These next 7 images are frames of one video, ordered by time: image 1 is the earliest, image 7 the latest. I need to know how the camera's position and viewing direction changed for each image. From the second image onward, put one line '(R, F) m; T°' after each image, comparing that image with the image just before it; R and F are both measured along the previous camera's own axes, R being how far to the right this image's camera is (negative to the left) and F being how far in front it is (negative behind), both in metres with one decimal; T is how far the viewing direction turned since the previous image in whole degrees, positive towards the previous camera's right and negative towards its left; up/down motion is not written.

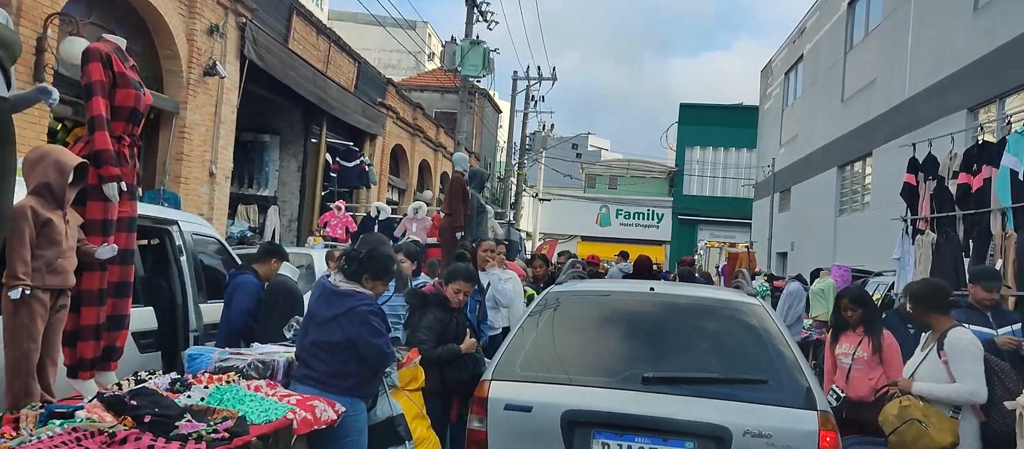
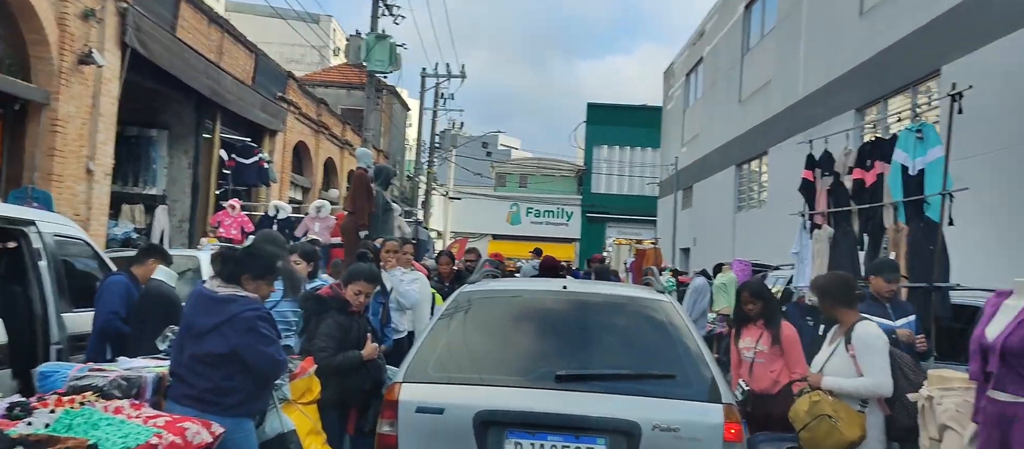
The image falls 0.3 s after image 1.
(+0.1, +0.3) m; +7°
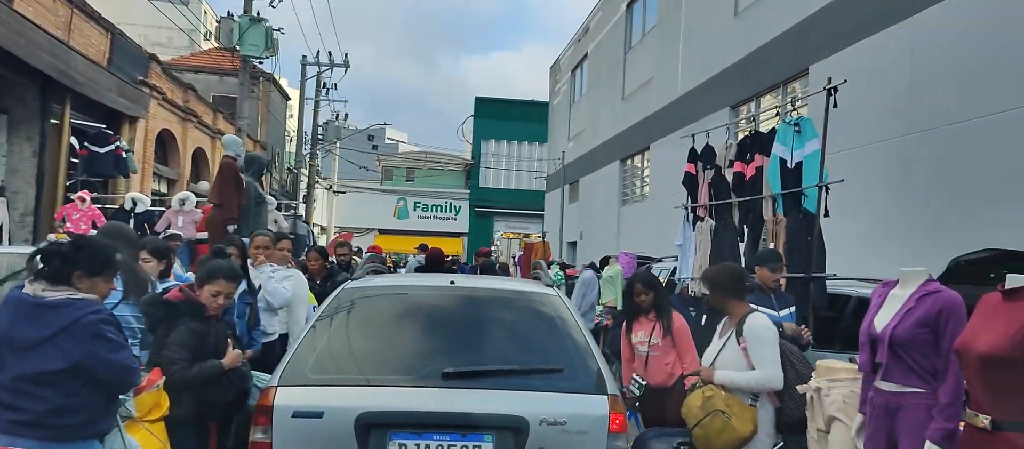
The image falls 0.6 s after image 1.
(0.0, +0.3) m; +9°
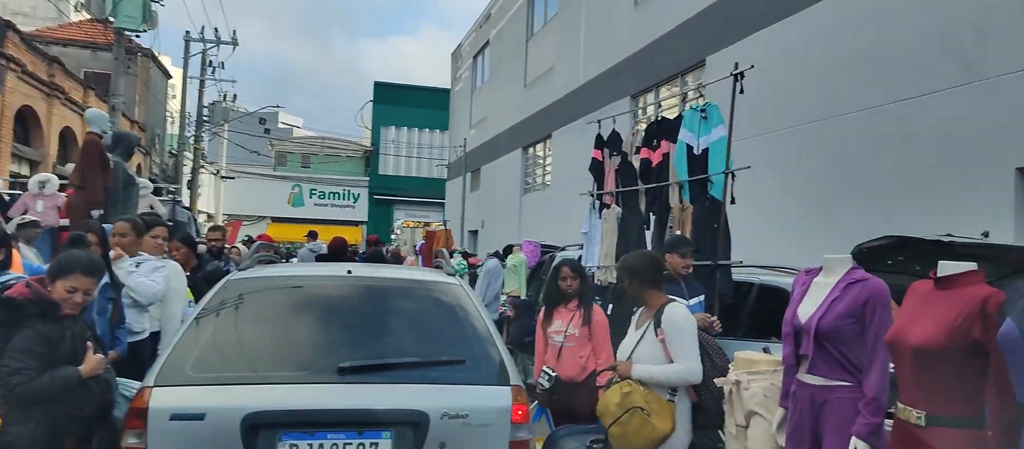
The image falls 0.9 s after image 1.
(0.0, +0.3) m; +8°
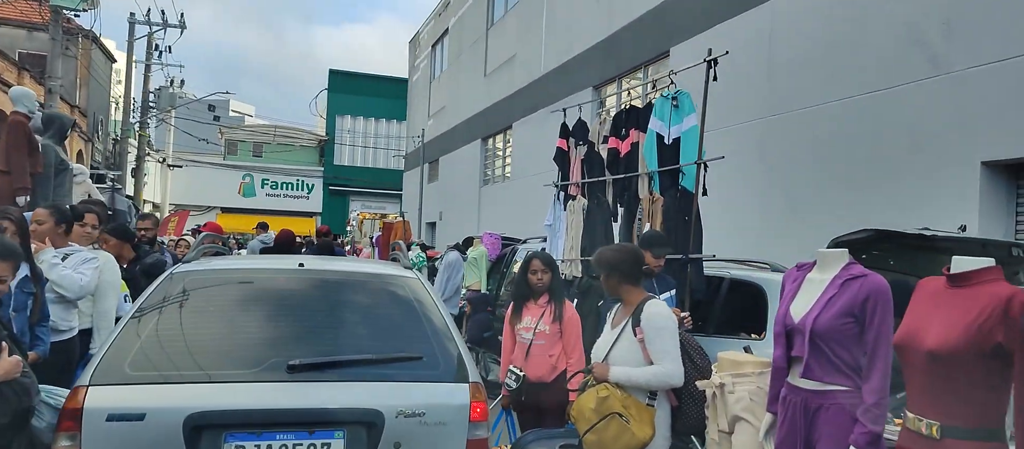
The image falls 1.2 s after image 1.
(0.0, +0.3) m; +3°
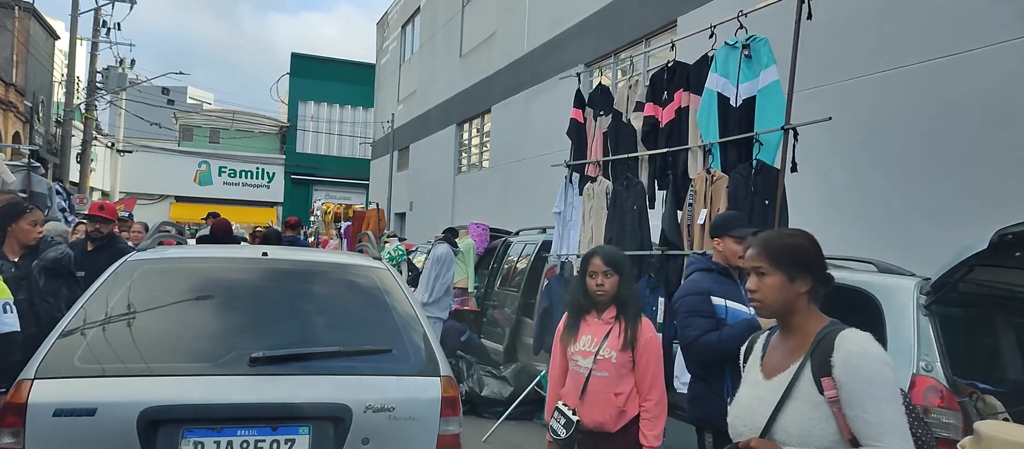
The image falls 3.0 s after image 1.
(-0.3, +1.3) m; +3°
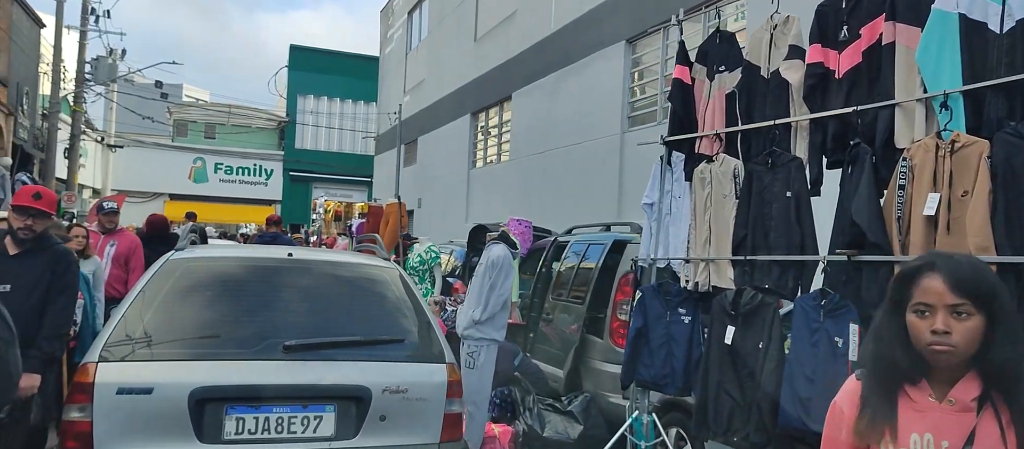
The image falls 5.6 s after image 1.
(-0.6, +1.5) m; 0°
